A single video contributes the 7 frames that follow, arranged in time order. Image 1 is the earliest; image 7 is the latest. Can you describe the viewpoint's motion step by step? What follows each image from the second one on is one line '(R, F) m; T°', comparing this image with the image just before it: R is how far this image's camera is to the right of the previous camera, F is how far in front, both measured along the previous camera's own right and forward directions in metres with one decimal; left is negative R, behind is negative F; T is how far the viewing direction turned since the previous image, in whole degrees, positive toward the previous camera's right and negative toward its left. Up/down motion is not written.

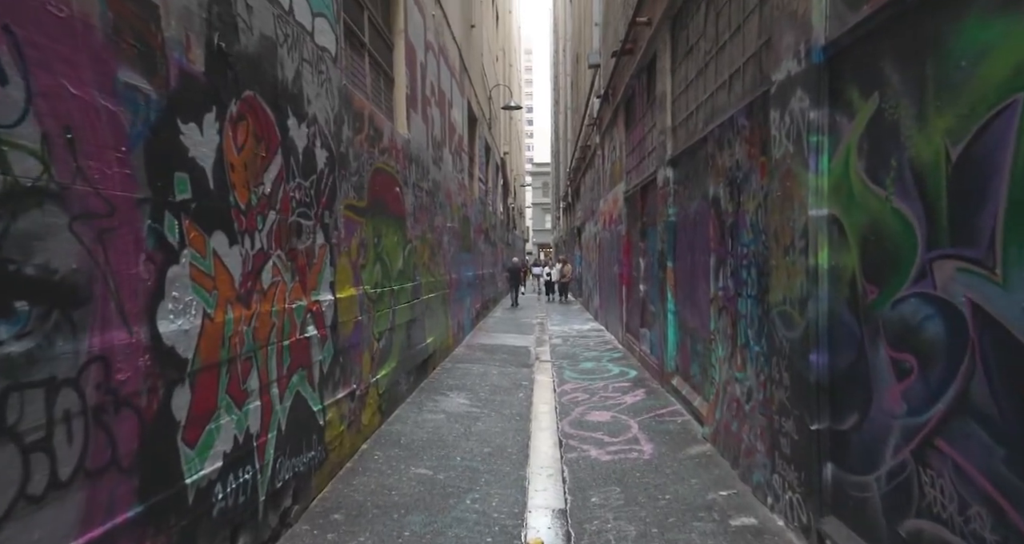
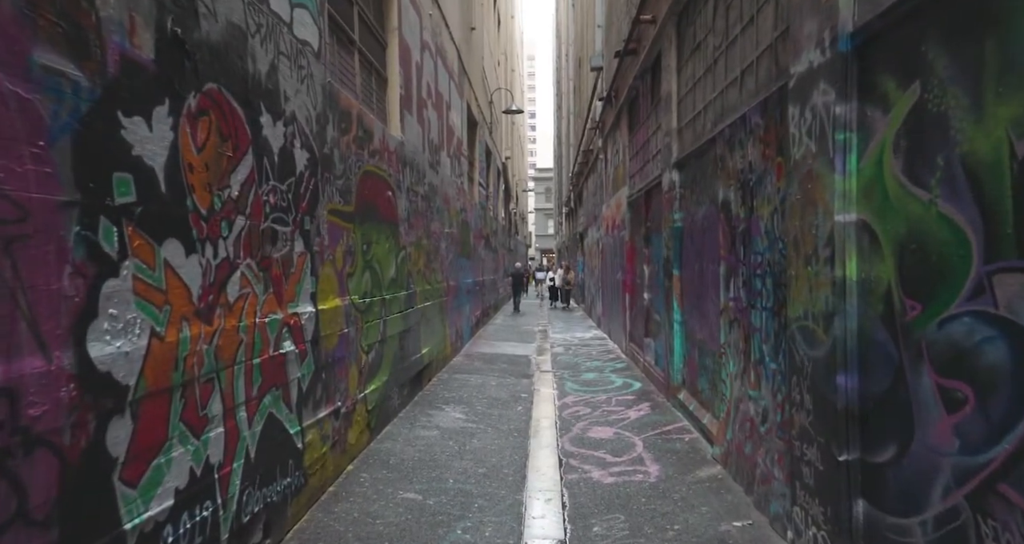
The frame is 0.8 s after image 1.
(0.0, +0.4) m; 0°
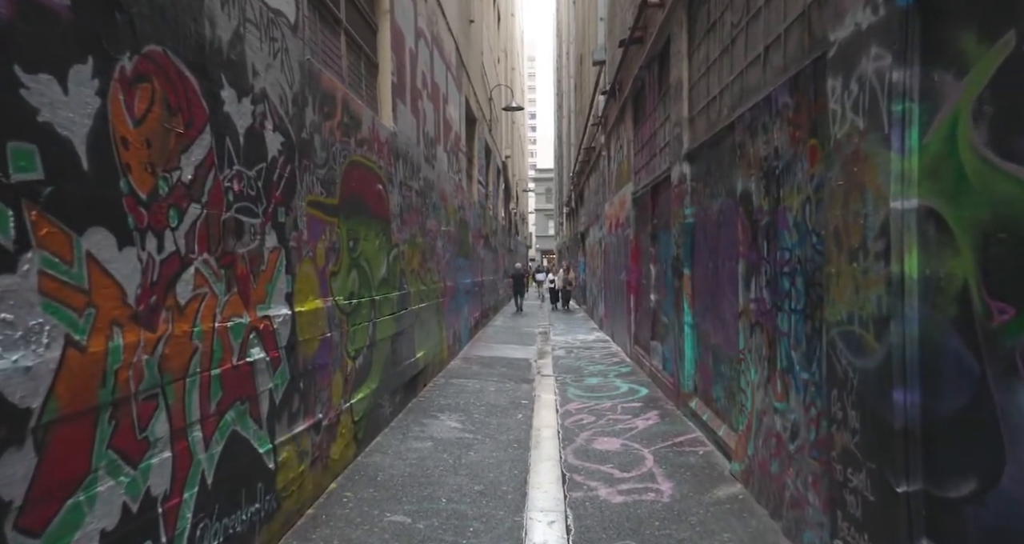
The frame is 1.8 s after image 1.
(0.0, +0.5) m; 0°
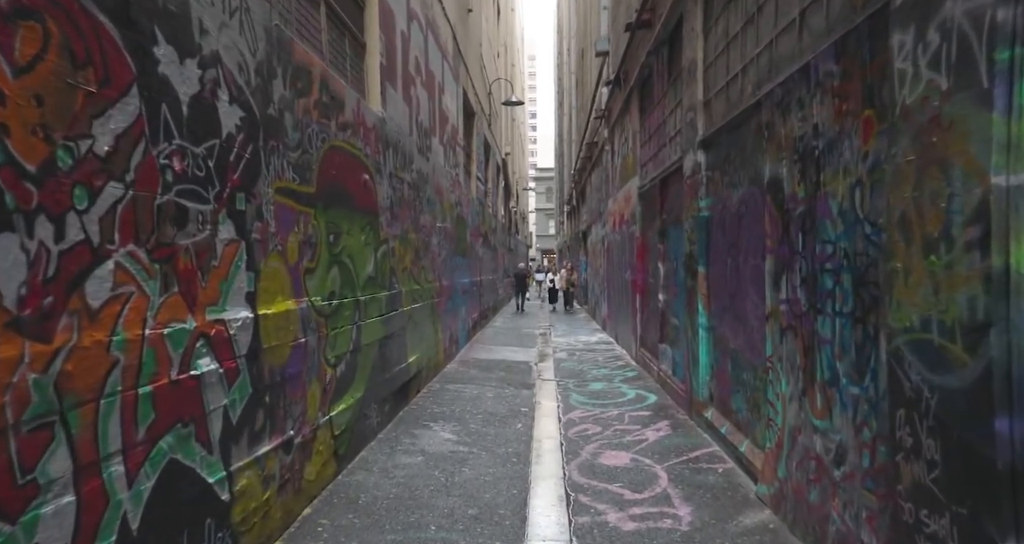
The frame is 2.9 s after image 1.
(0.0, +0.6) m; 0°
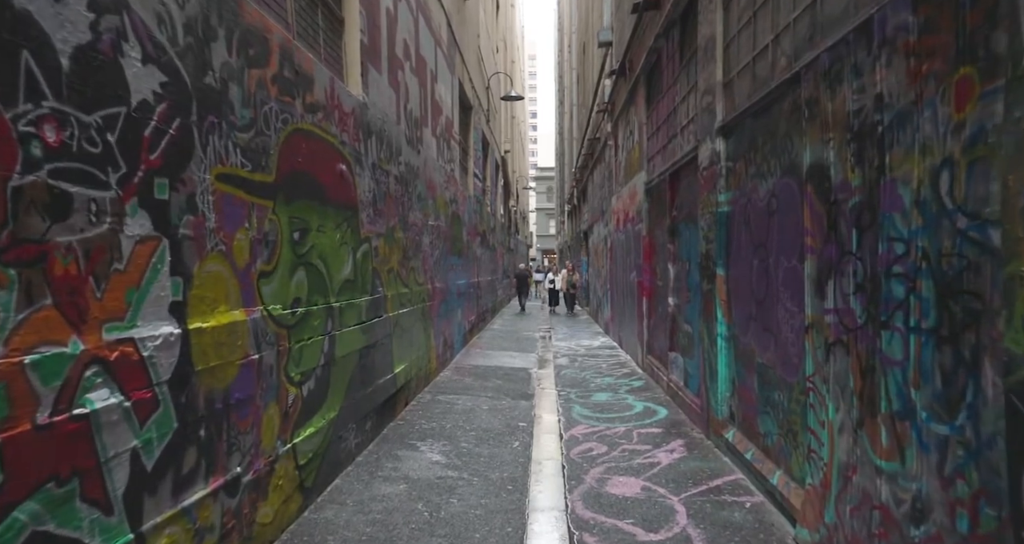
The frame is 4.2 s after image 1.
(0.0, +0.7) m; 0°
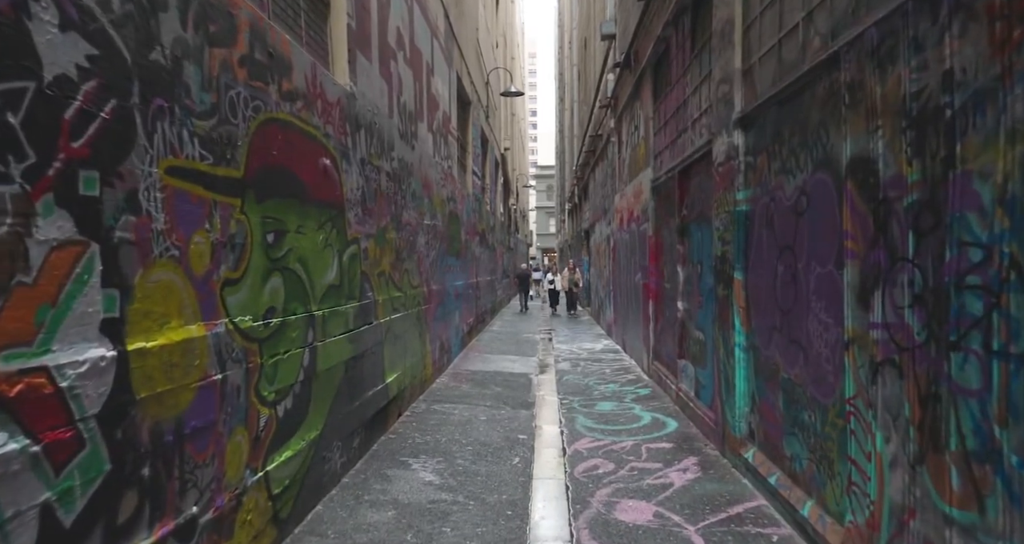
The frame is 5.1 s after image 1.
(0.0, +0.5) m; 0°
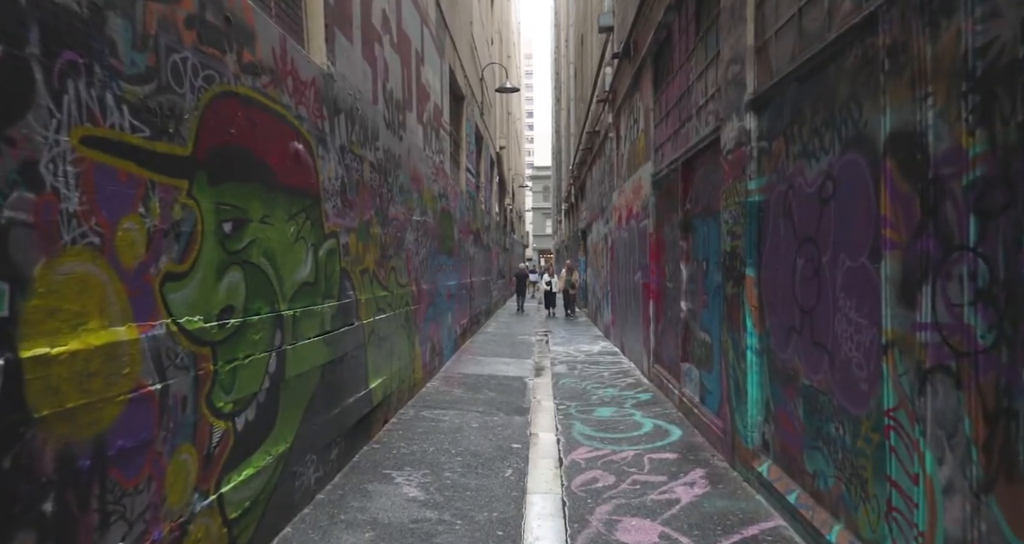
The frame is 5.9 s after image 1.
(0.0, +0.5) m; 0°
